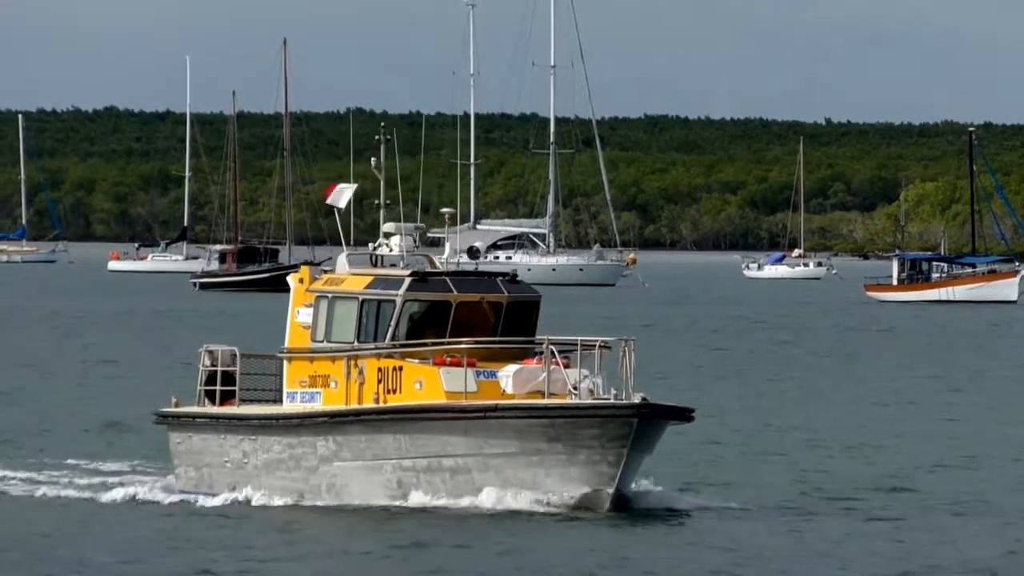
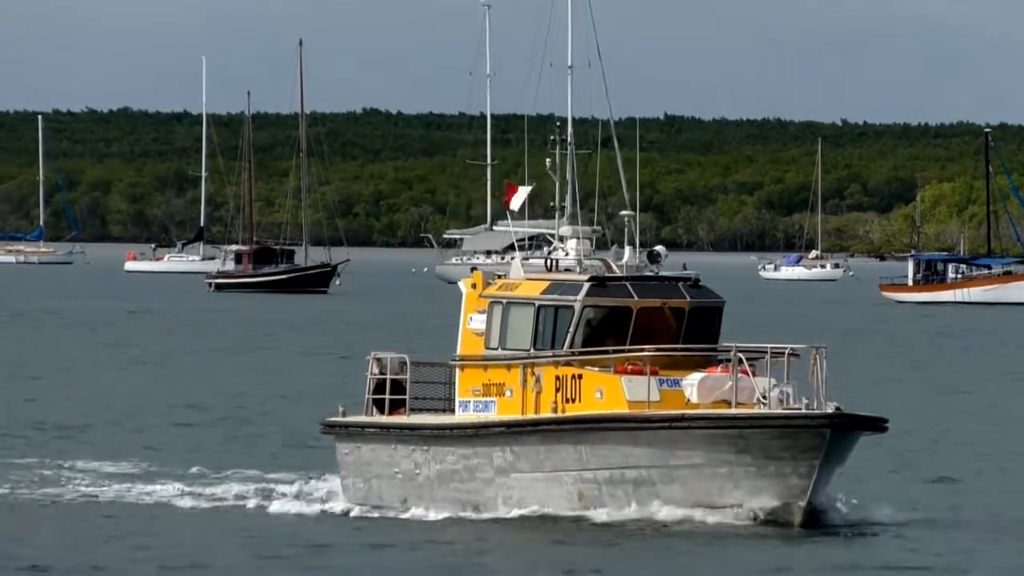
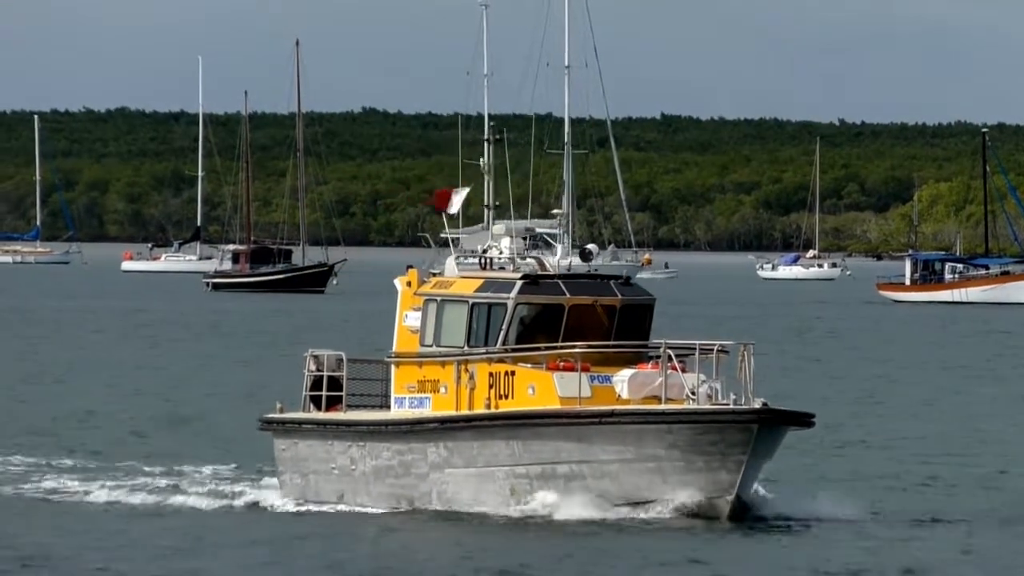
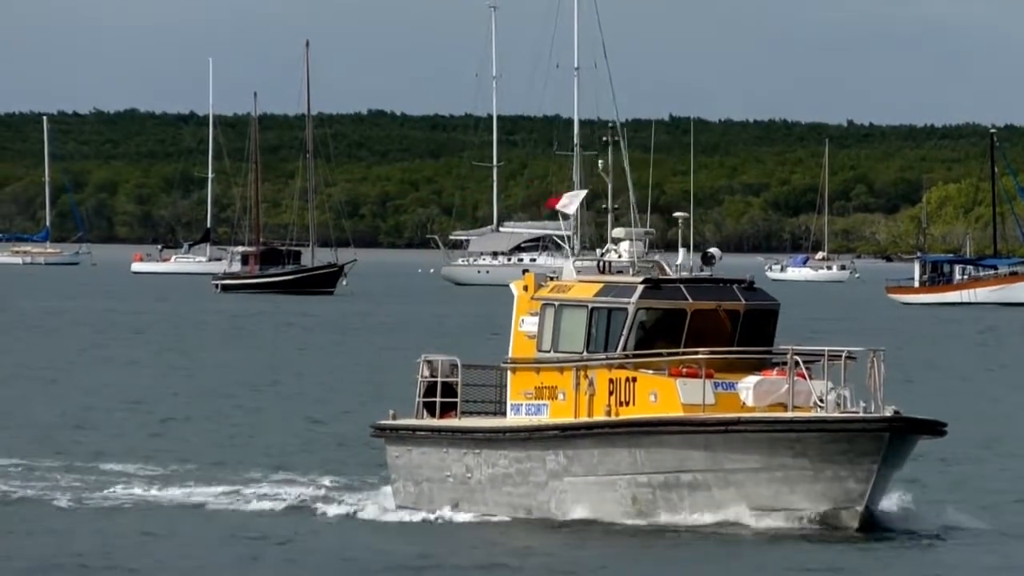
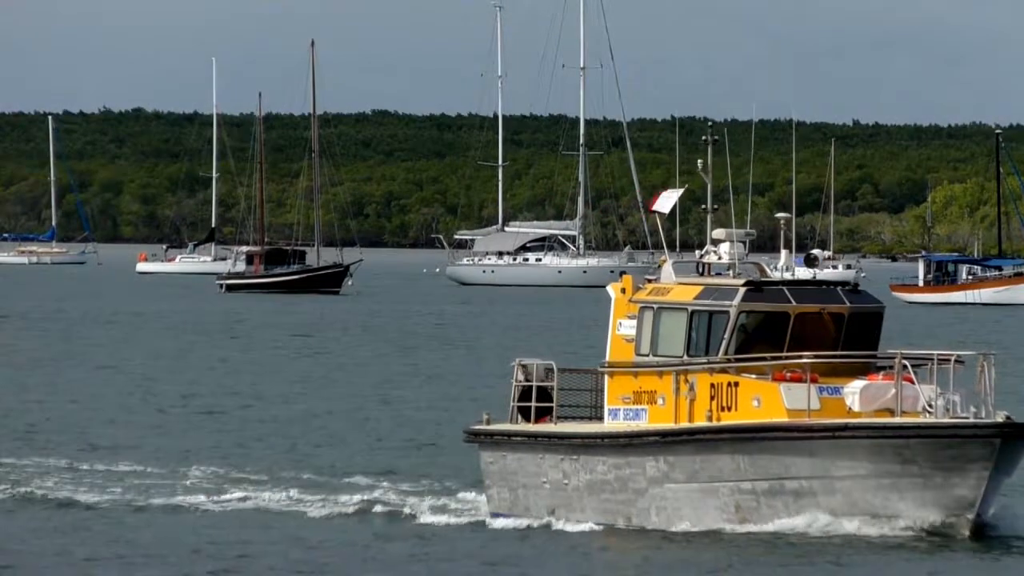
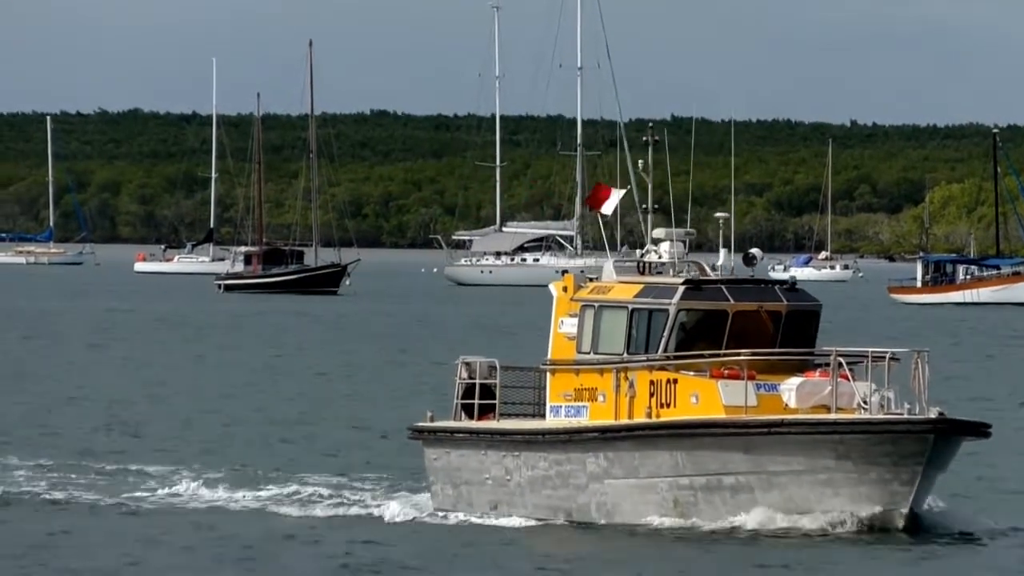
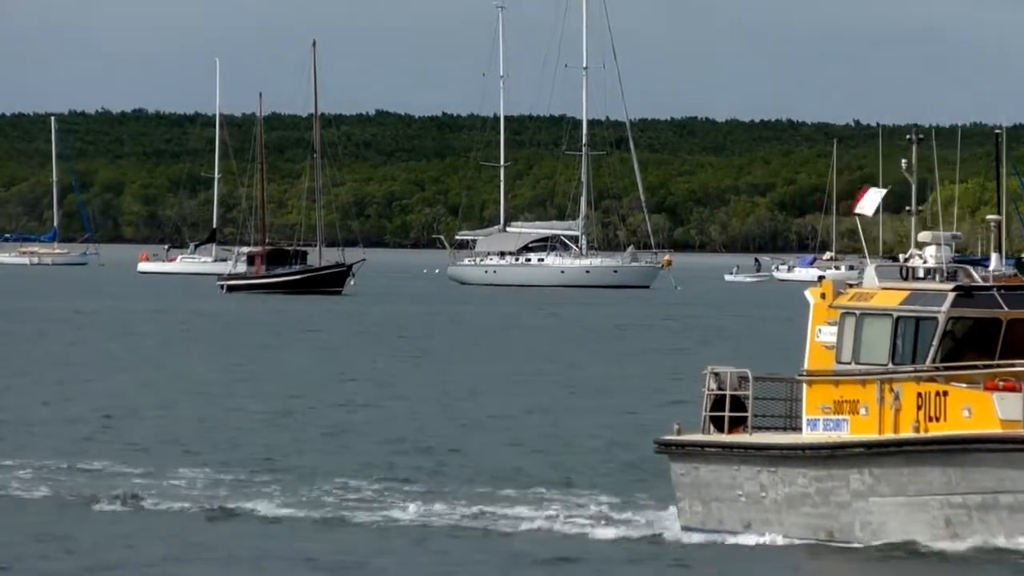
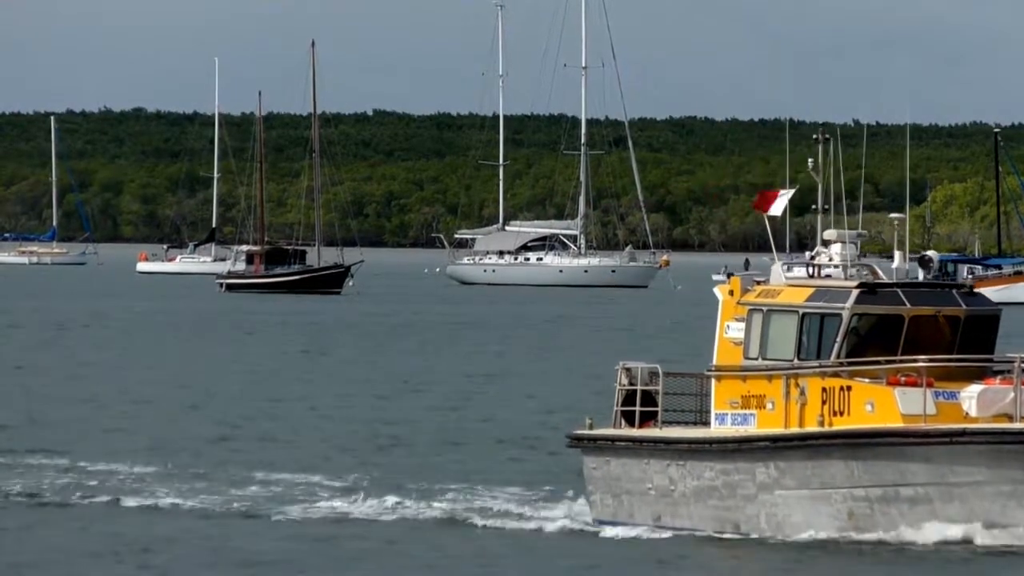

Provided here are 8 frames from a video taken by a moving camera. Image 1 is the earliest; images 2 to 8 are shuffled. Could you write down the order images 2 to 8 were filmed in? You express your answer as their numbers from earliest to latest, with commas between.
3, 2, 4, 6, 5, 8, 7
